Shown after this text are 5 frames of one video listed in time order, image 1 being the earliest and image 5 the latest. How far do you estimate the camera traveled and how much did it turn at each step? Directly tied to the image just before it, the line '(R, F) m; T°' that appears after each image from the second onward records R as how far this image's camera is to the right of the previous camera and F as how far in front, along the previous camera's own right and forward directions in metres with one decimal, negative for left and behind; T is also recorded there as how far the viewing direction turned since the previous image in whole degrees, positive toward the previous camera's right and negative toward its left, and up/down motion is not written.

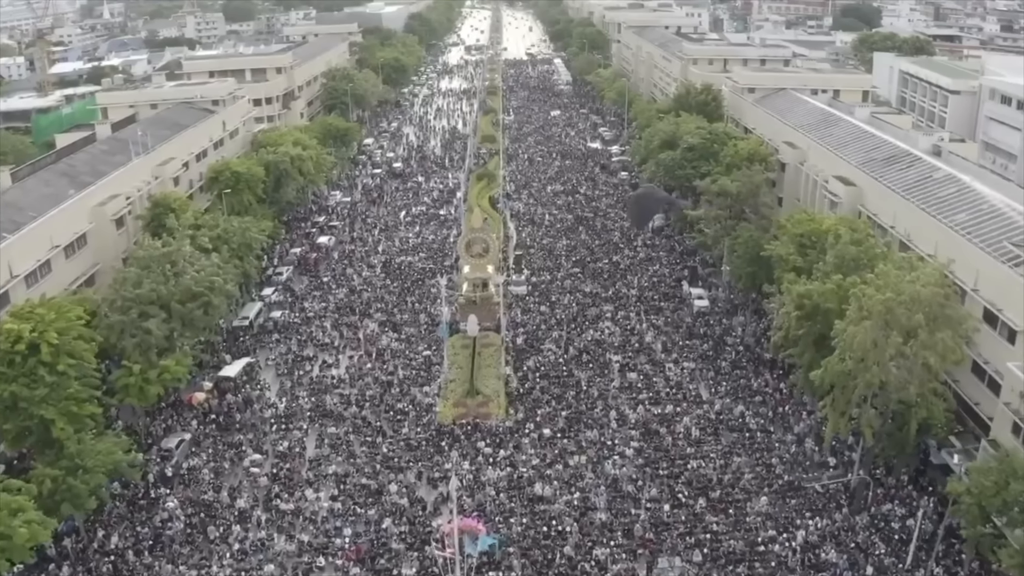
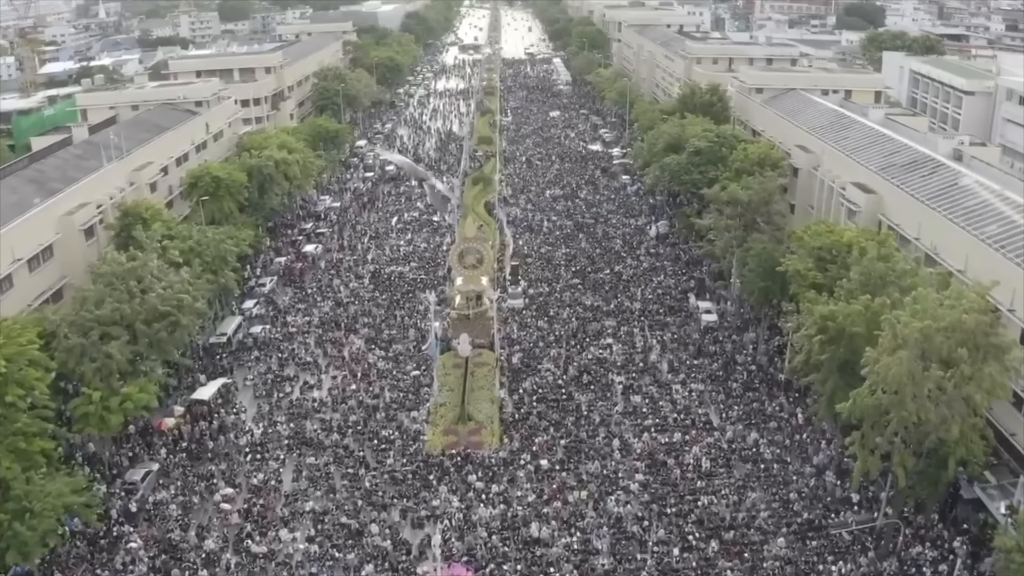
(+0.2, +2.7) m; 0°
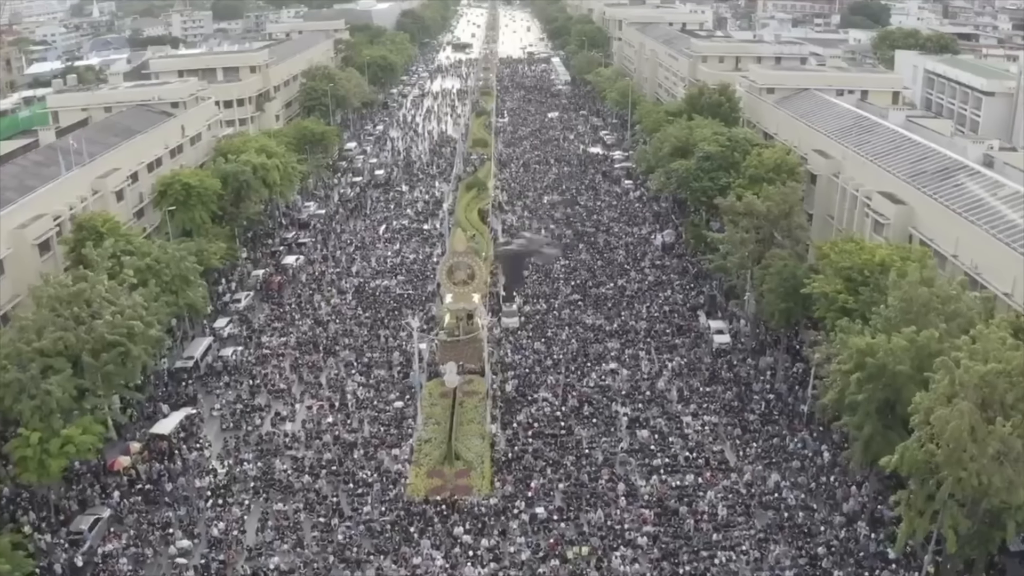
(+0.2, +3.5) m; 0°
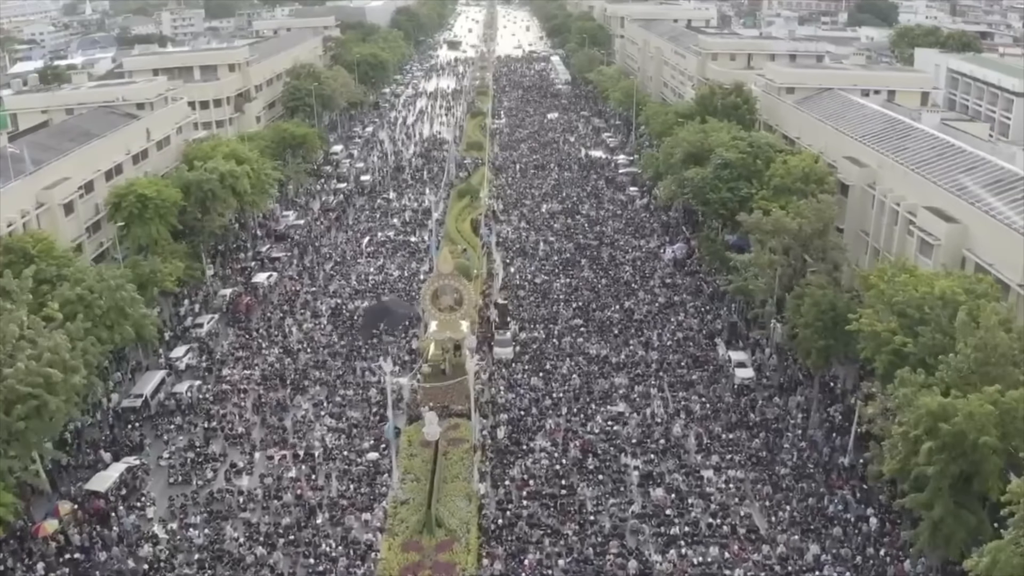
(+0.3, +4.6) m; 0°
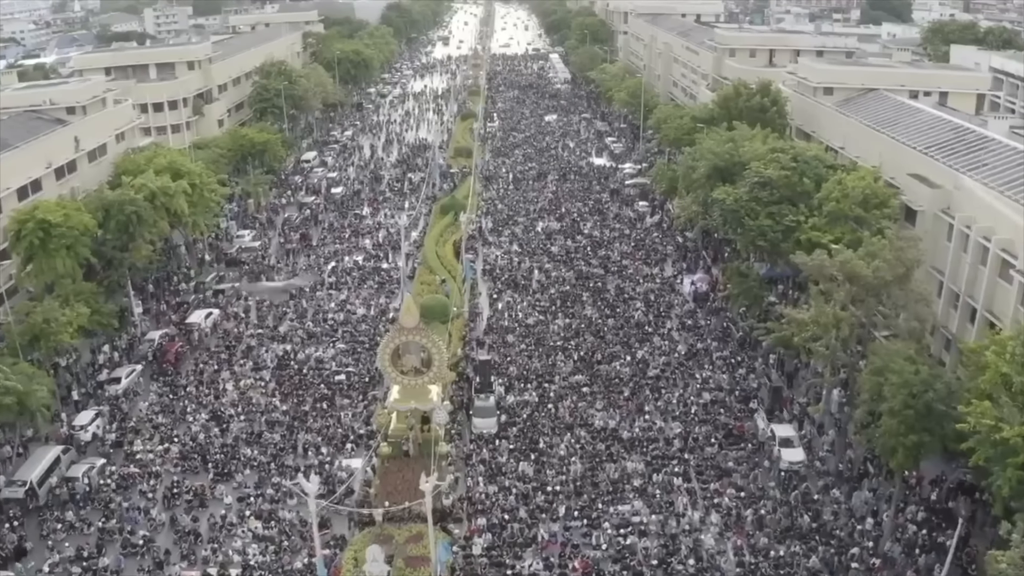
(+0.5, +7.2) m; 0°
